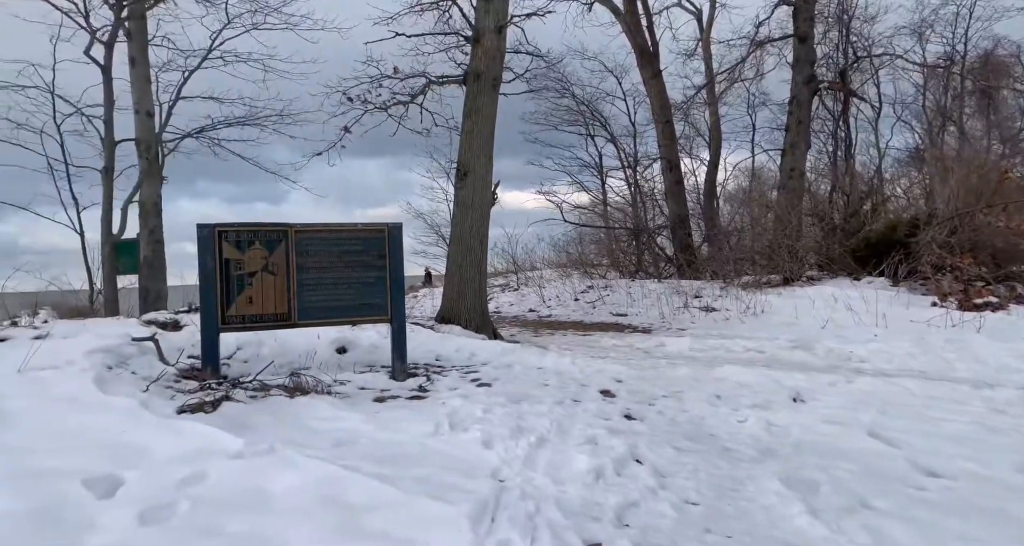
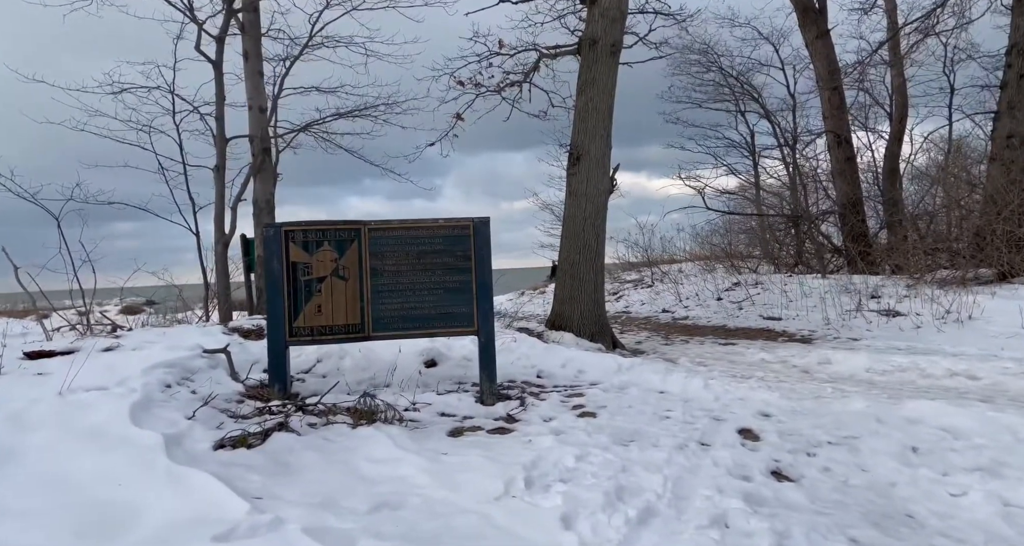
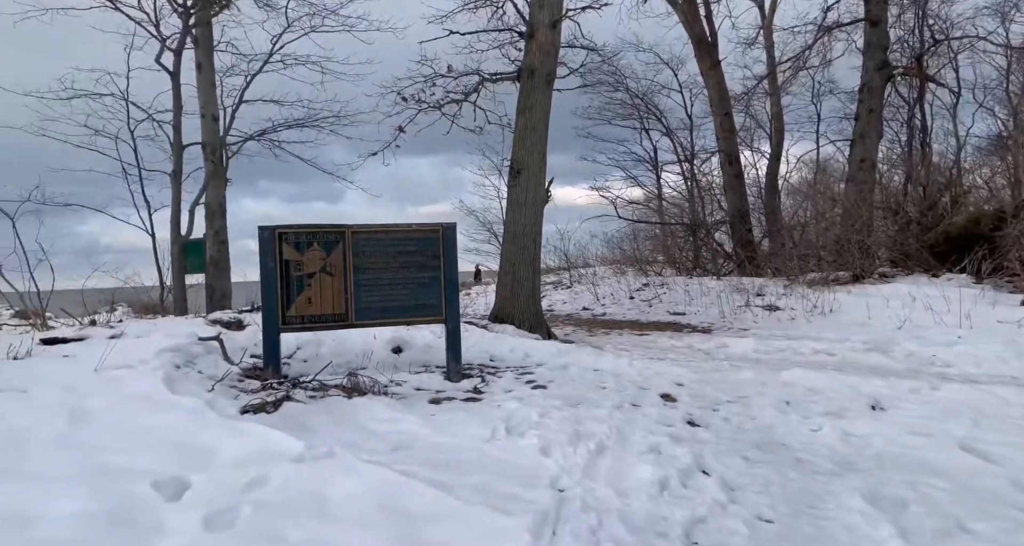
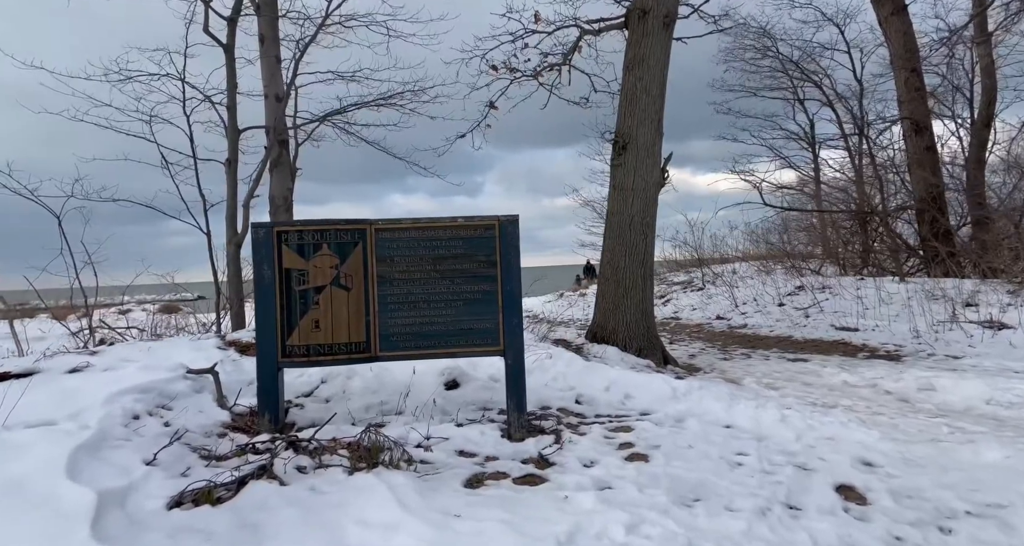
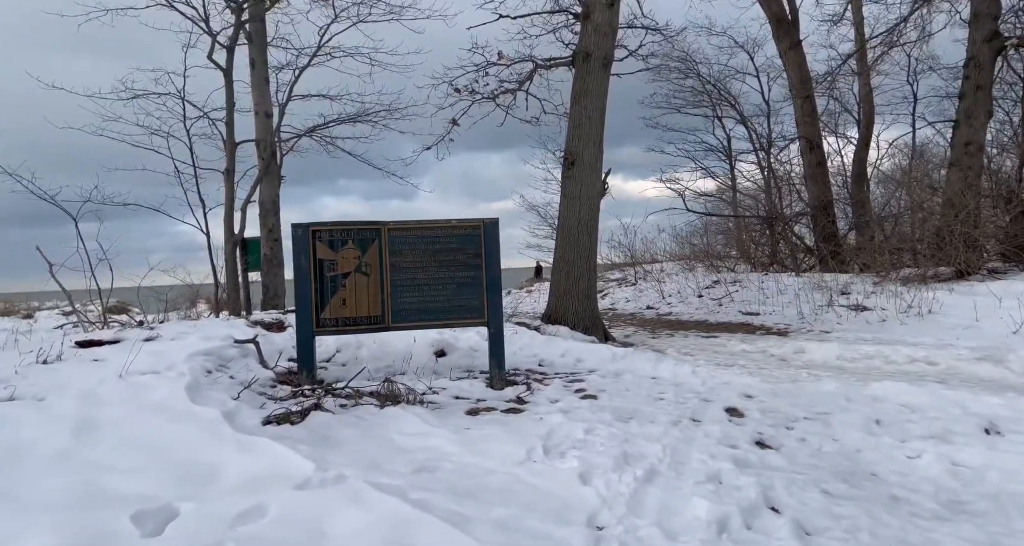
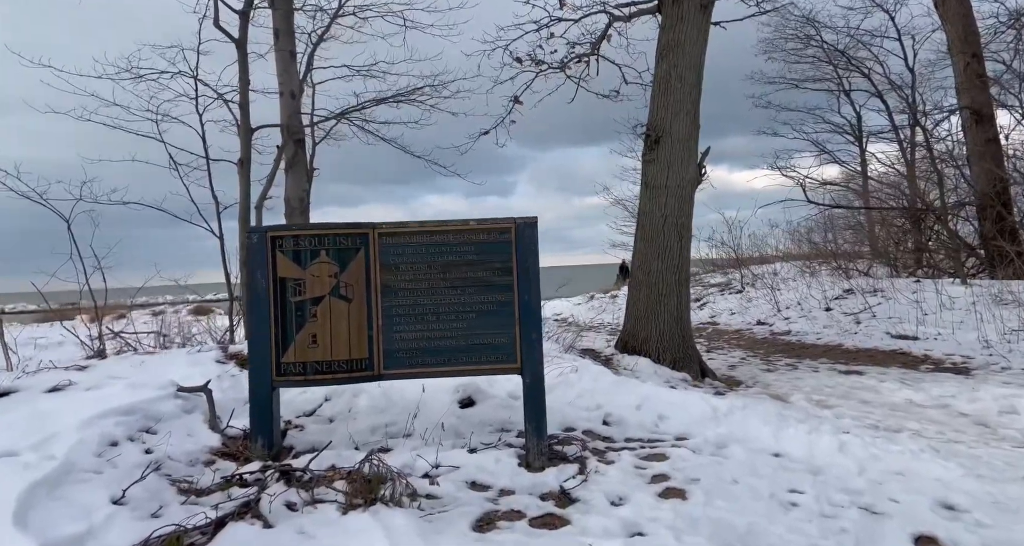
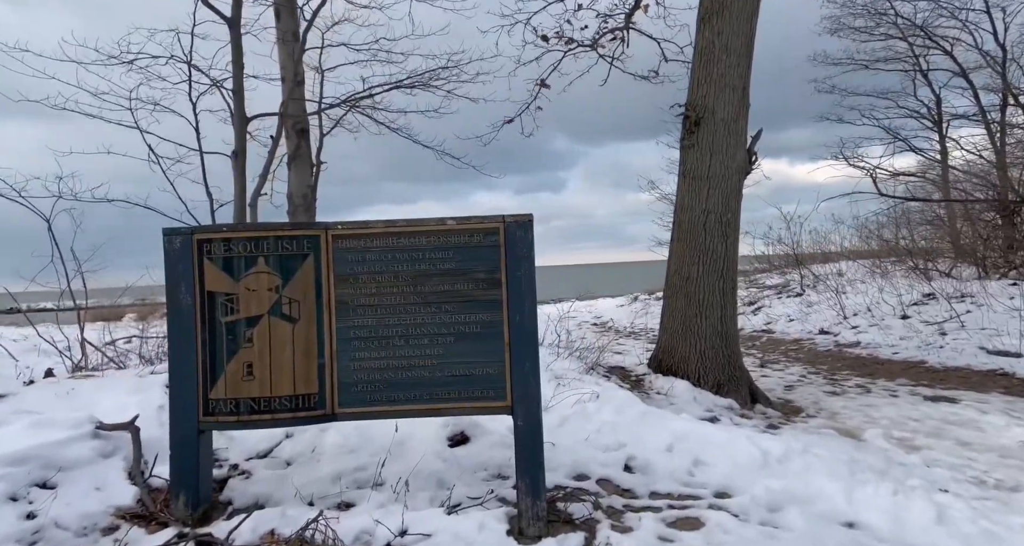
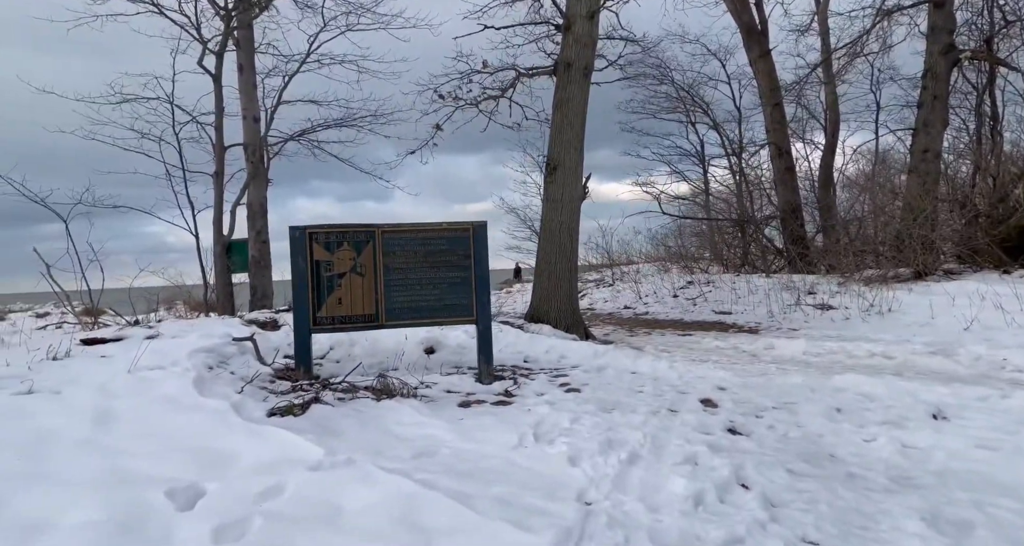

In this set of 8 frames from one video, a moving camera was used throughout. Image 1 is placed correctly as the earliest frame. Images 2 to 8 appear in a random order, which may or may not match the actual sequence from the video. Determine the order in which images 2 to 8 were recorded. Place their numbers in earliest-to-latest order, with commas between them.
3, 8, 5, 2, 4, 6, 7
